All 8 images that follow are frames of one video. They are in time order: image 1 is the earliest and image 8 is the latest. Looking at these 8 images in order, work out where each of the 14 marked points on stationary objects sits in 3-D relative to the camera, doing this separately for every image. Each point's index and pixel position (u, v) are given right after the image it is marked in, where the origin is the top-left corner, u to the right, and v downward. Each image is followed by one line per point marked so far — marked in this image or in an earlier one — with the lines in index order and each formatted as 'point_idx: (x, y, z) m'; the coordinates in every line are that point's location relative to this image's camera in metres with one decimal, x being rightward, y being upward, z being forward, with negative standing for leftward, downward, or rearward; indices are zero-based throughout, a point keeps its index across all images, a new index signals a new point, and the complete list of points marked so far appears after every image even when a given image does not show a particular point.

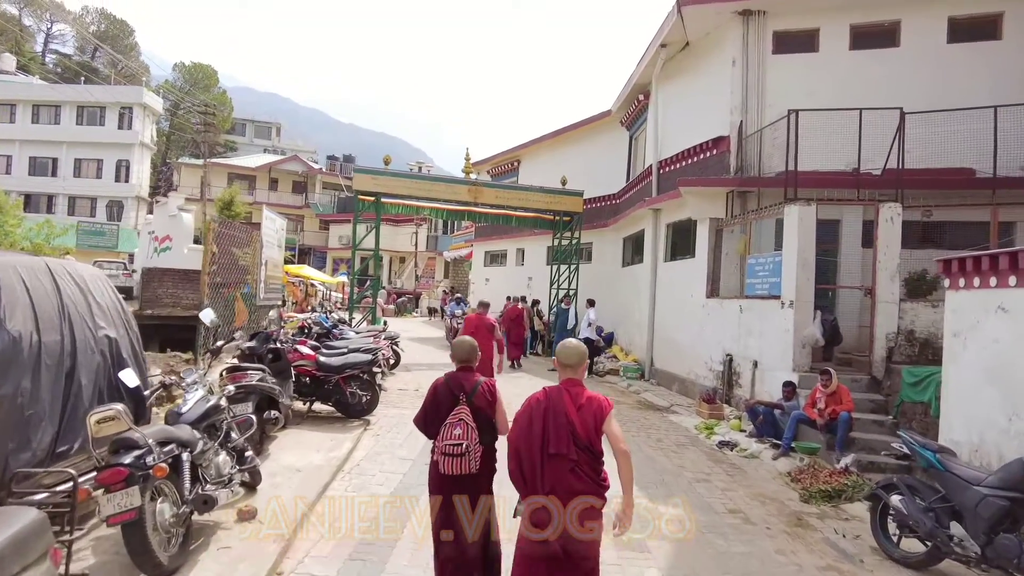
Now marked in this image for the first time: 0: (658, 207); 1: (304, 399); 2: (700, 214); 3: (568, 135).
0: (+2.8, +1.6, +11.8) m
1: (-2.4, -1.3, +7.1) m
2: (+3.1, +1.2, +10.0) m
3: (+1.7, +4.4, +17.5) m
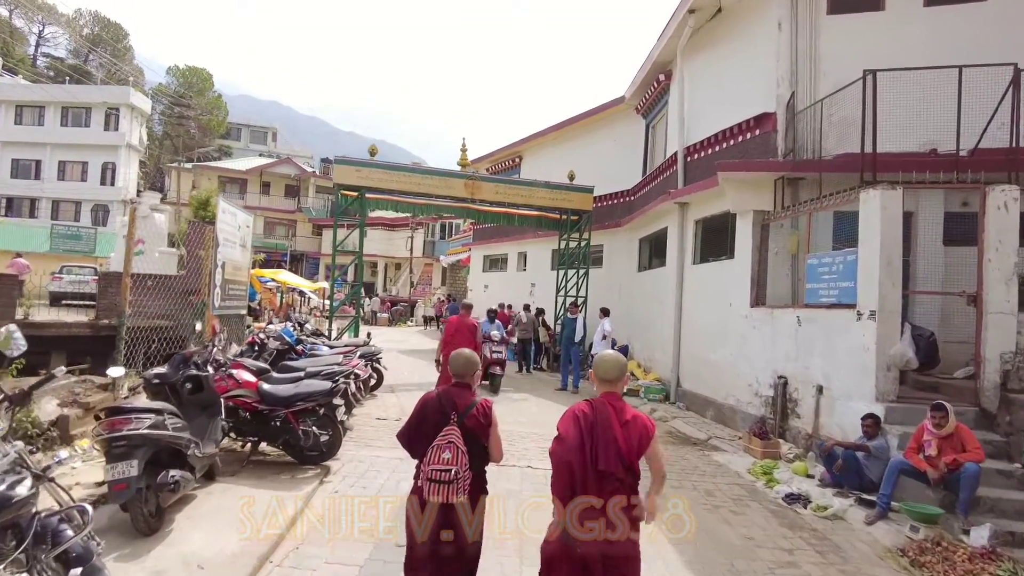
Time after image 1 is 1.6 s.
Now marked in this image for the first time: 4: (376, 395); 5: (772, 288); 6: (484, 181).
0: (+2.9, +1.5, +10.2) m
1: (-2.3, -1.3, +5.4) m
2: (+3.1, +1.1, +8.4) m
3: (+1.7, +4.2, +15.9) m
4: (-2.1, -1.7, +9.7) m
5: (+3.4, 0.0, +8.1) m
6: (-0.6, +2.3, +13.3) m
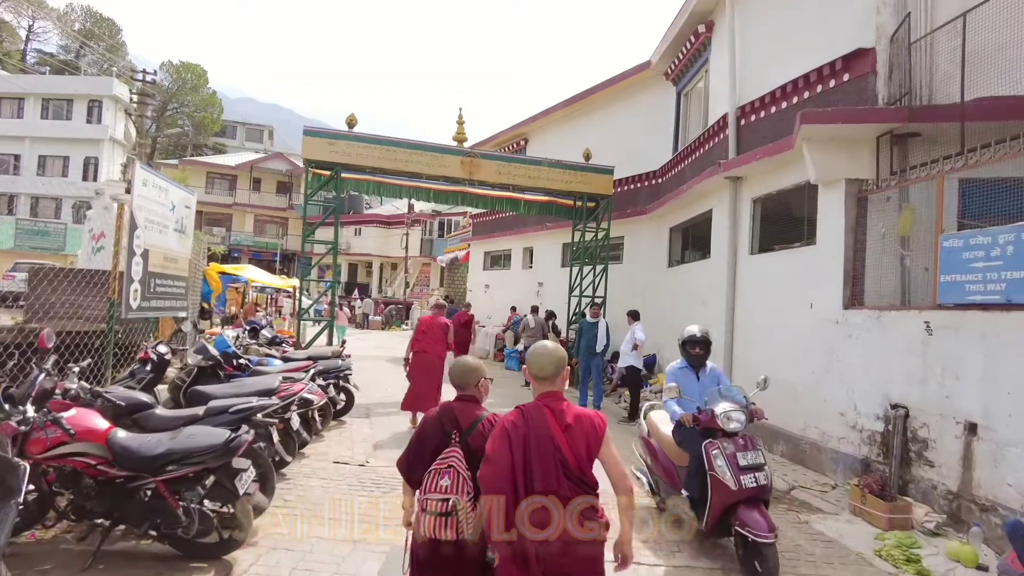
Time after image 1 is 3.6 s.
0: (+3.0, +1.5, +8.1) m
1: (-2.3, -1.3, +3.3) m
2: (+3.2, +1.1, +6.3) m
3: (+1.8, +4.2, +13.8) m
4: (-2.0, -1.7, +7.6) m
5: (+3.5, 0.0, +5.9) m
6: (-0.5, +2.3, +11.2) m
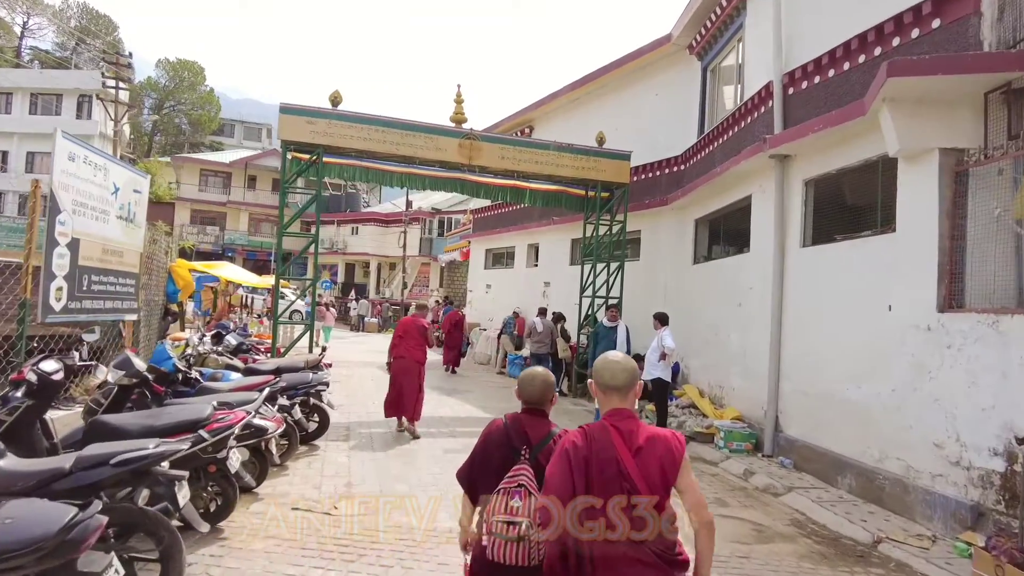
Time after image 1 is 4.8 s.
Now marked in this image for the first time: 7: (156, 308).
0: (+3.0, +1.5, +6.8) m
1: (-2.2, -1.2, +2.1) m
2: (+3.3, +1.2, +5.0) m
3: (+1.9, +4.2, +12.6) m
4: (-2.0, -1.6, +6.4) m
5: (+3.5, +0.1, +4.7) m
6: (-0.4, +2.3, +9.9) m
7: (-5.4, -0.3, +9.3) m
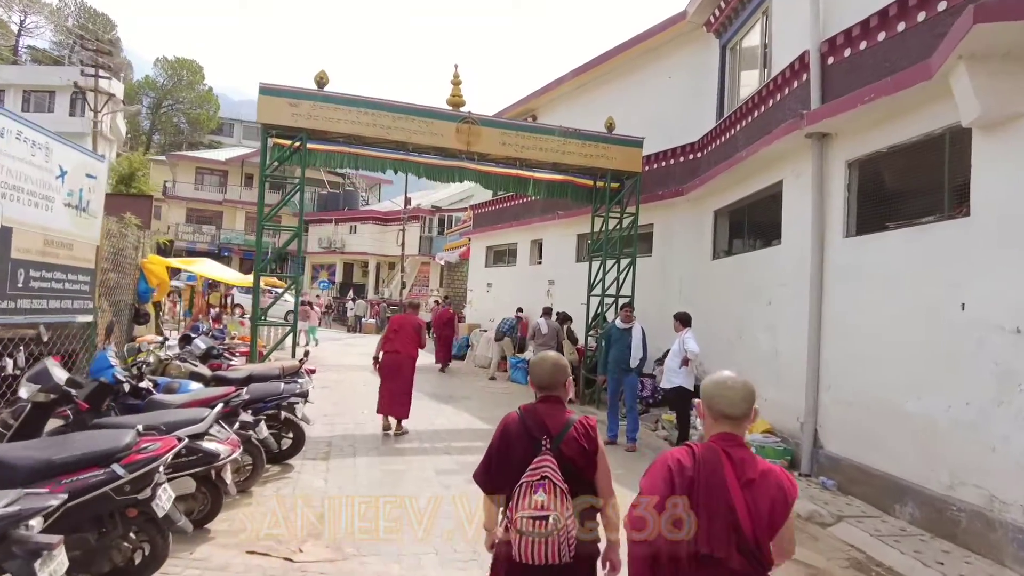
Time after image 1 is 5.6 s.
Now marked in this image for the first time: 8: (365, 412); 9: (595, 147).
0: (+3.1, +1.6, +6.0) m
1: (-2.2, -1.2, +1.2) m
2: (+3.3, +1.2, +4.2) m
3: (+1.9, +4.2, +11.7) m
4: (-2.0, -1.6, +5.5) m
5: (+3.5, +0.1, +3.8) m
6: (-0.4, +2.4, +9.1) m
7: (-5.4, -0.3, +8.5) m
8: (-2.0, -1.7, +8.3) m
9: (+1.3, +2.2, +9.6) m
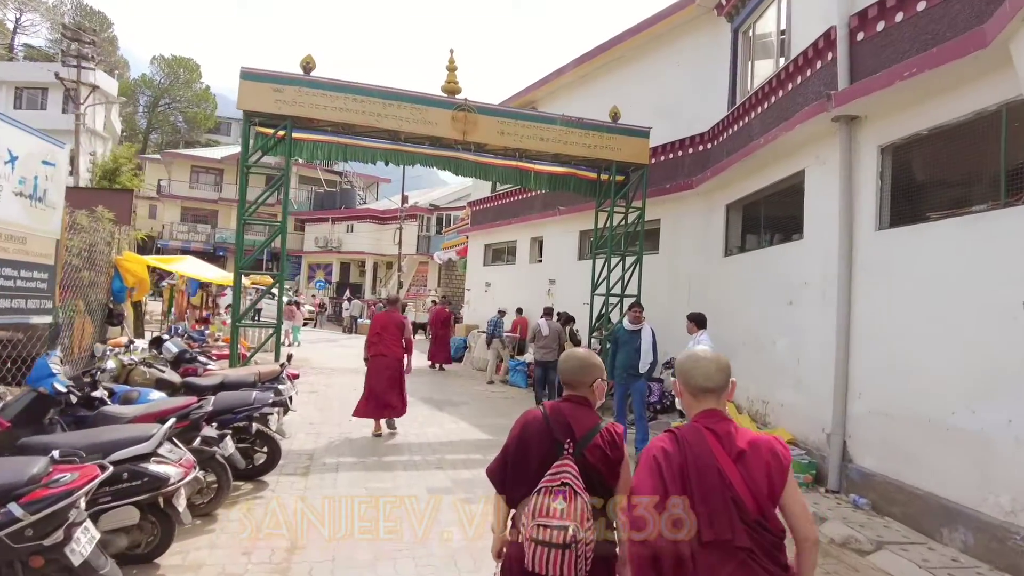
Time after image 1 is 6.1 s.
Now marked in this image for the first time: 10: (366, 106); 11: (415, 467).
0: (+3.0, +1.6, +5.4) m
1: (-2.2, -1.2, +0.7) m
2: (+3.3, +1.2, +3.6) m
3: (+1.9, +4.3, +11.2) m
4: (-2.0, -1.6, +5.0) m
5: (+3.5, +0.1, +3.3) m
6: (-0.4, +2.4, +8.6) m
7: (-5.4, -0.3, +8.0) m
8: (-2.0, -1.6, +7.7) m
9: (+1.3, +2.2, +9.0) m
10: (-1.9, +2.4, +8.1) m
11: (-0.9, -1.7, +5.8) m
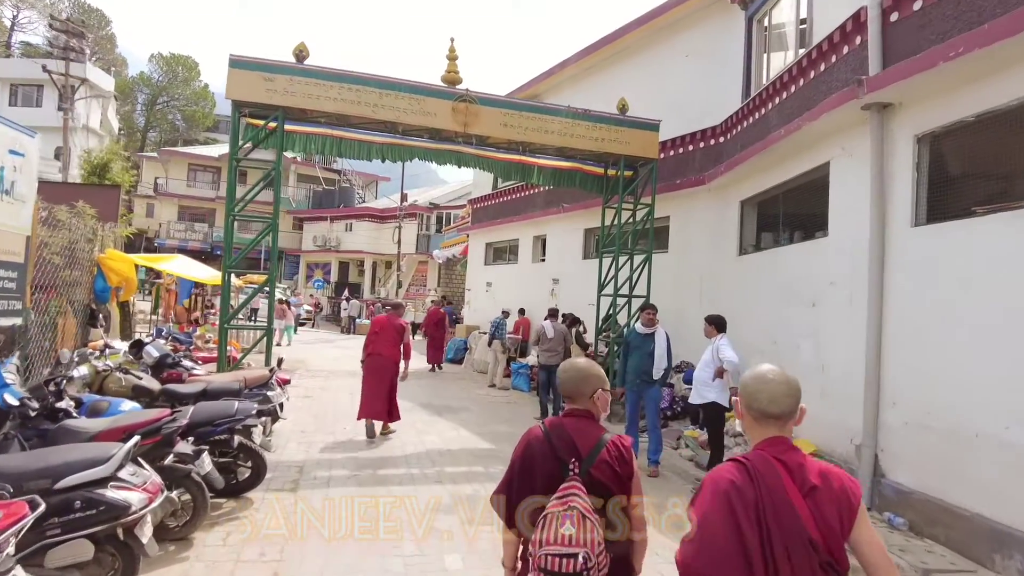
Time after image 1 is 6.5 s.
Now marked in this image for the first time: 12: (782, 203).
0: (+3.1, +1.6, +5.0) m
1: (-2.1, -1.2, +0.3) m
2: (+3.3, +1.2, +3.2) m
3: (+2.0, +4.3, +10.8) m
4: (-1.9, -1.6, +4.6) m
5: (+3.6, +0.1, +2.9) m
6: (-0.4, +2.4, +8.1) m
7: (-5.3, -0.3, +7.6) m
8: (-1.9, -1.6, +7.3) m
9: (+1.3, +2.2, +8.6) m
10: (-1.9, +2.4, +7.7) m
11: (-0.9, -1.7, +5.4) m
12: (+3.2, +1.0, +7.3) m
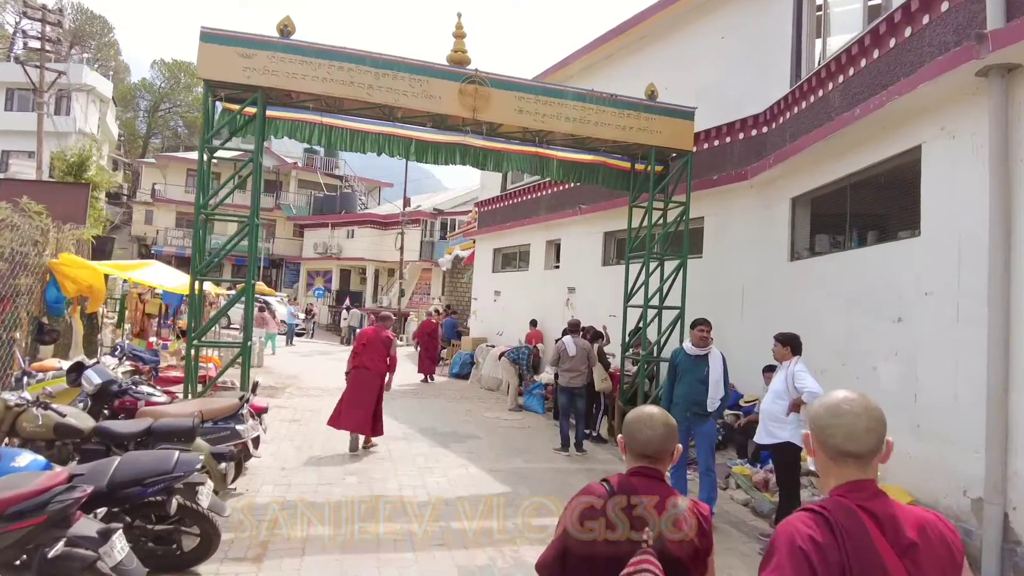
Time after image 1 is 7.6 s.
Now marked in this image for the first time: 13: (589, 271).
0: (+3.3, +1.5, +3.9) m
1: (-2.0, -1.2, -0.8) m
2: (+3.5, +1.2, +2.1) m
3: (+2.2, +4.1, +9.7) m
4: (-1.8, -1.7, +3.5) m
5: (+3.7, +0.1, +1.7) m
6: (-0.2, +2.3, +7.1) m
7: (-5.2, -0.4, +6.5) m
8: (-1.8, -1.7, +6.2) m
9: (+1.5, +2.1, +7.5) m
10: (-1.7, +2.3, +6.6) m
11: (-0.7, -1.8, +4.3) m
12: (+3.3, +0.9, +6.2) m
13: (+1.3, +0.3, +10.5) m
